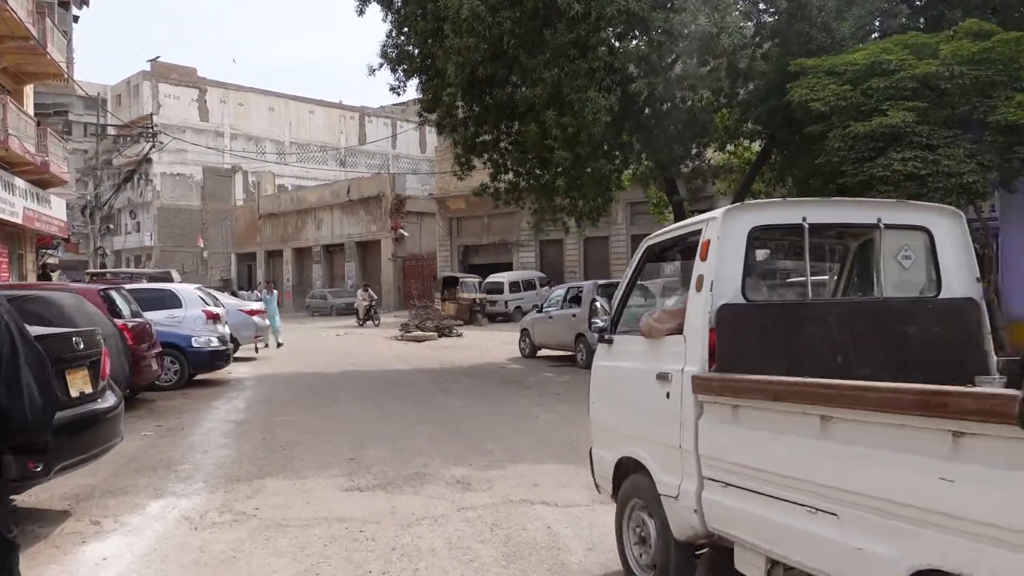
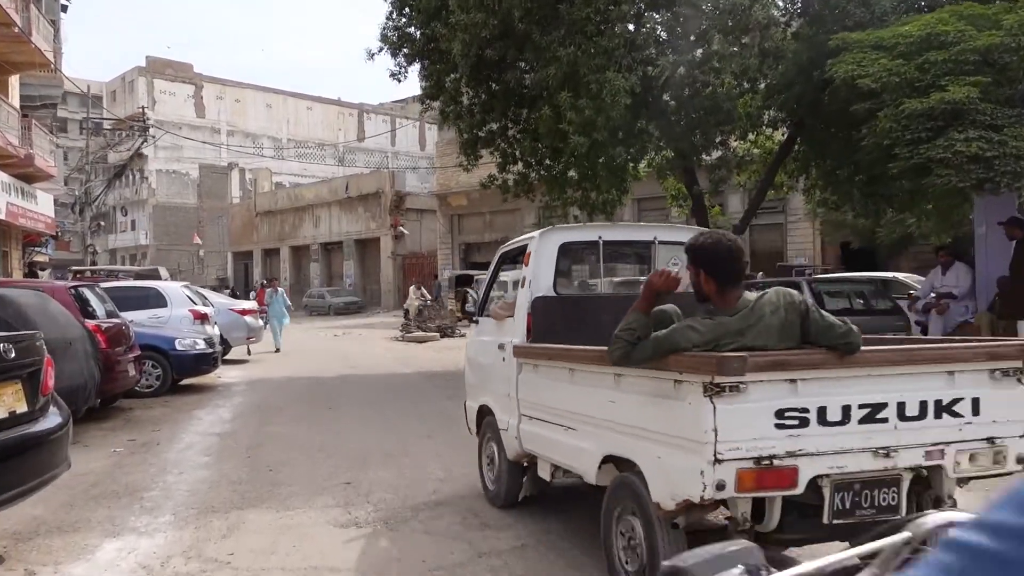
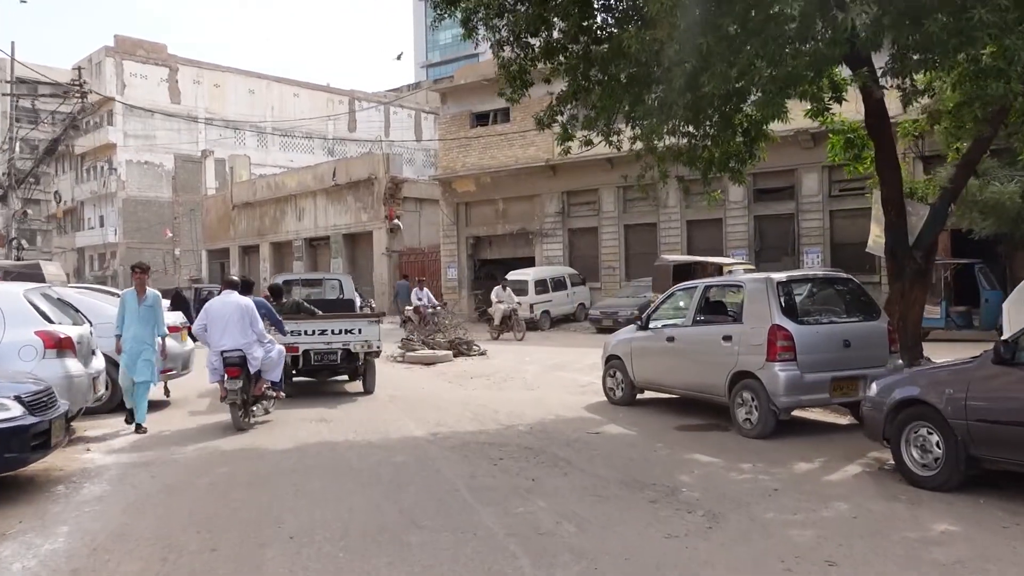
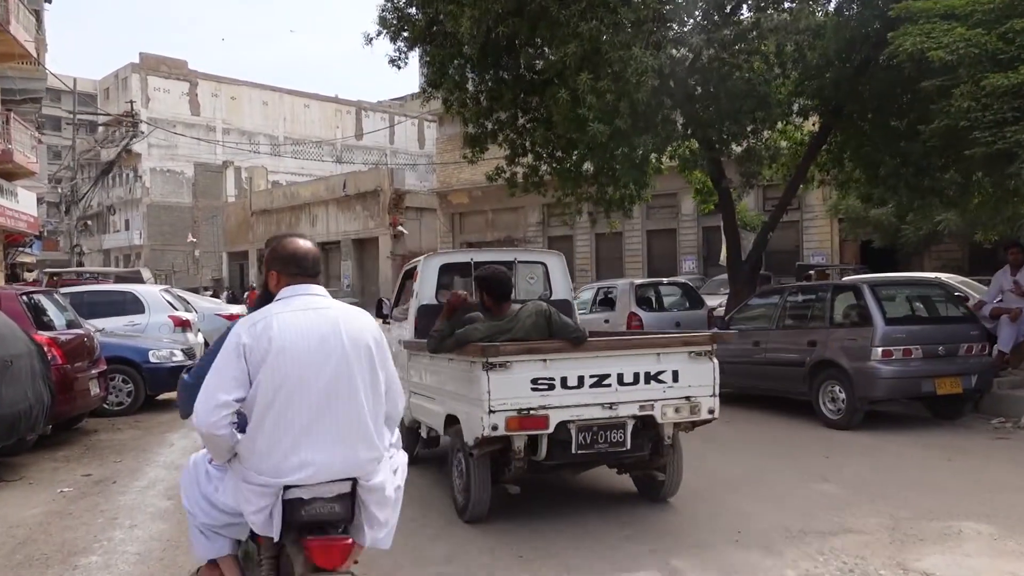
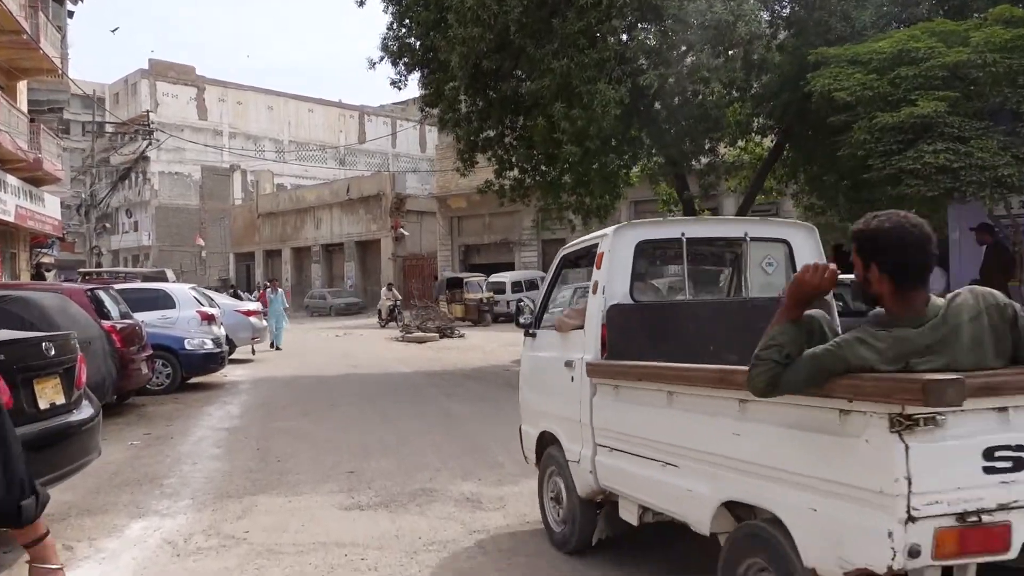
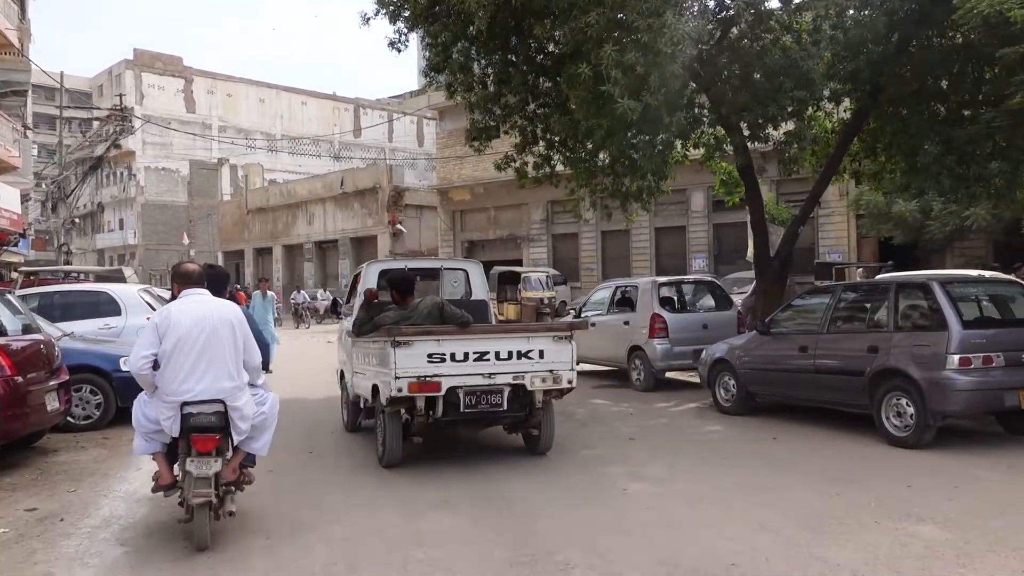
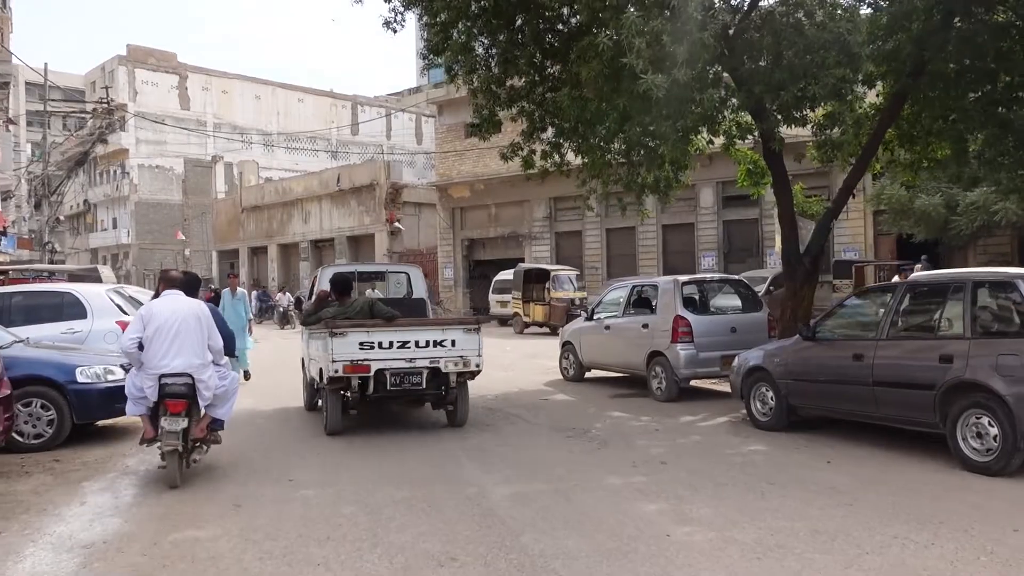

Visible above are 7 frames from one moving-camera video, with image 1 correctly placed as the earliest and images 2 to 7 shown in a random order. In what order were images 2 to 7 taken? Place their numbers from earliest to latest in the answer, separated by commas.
5, 2, 4, 6, 7, 3
